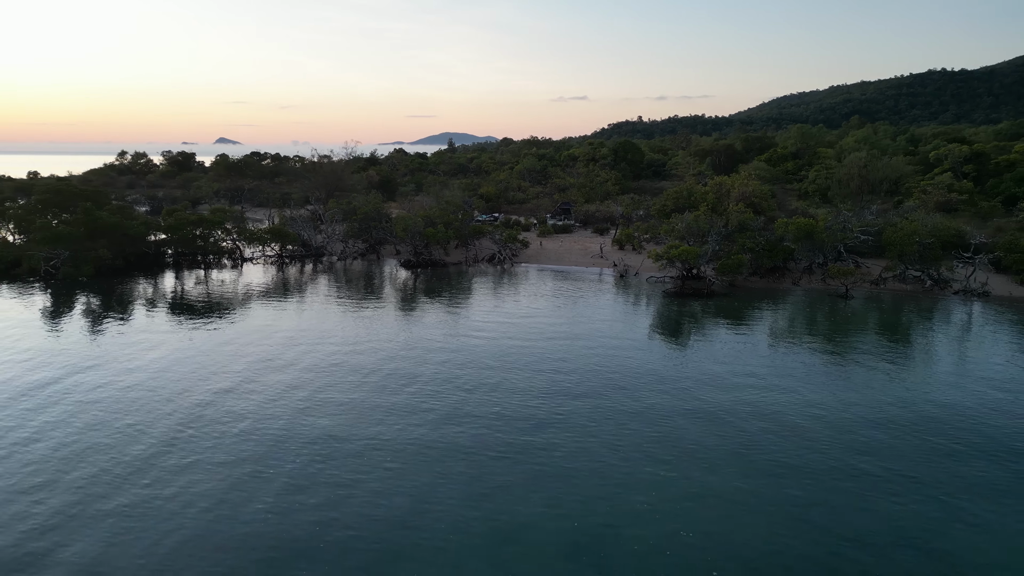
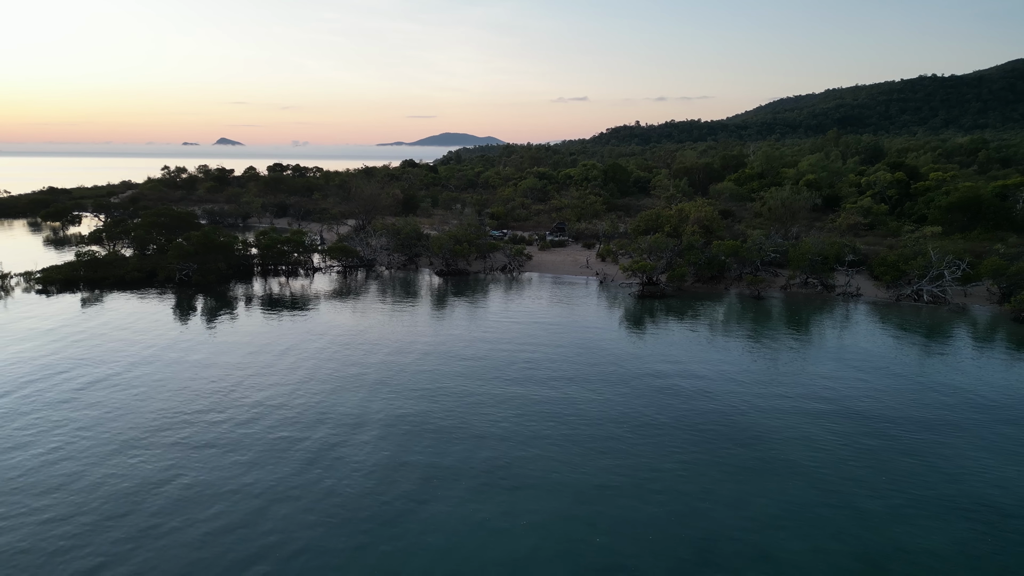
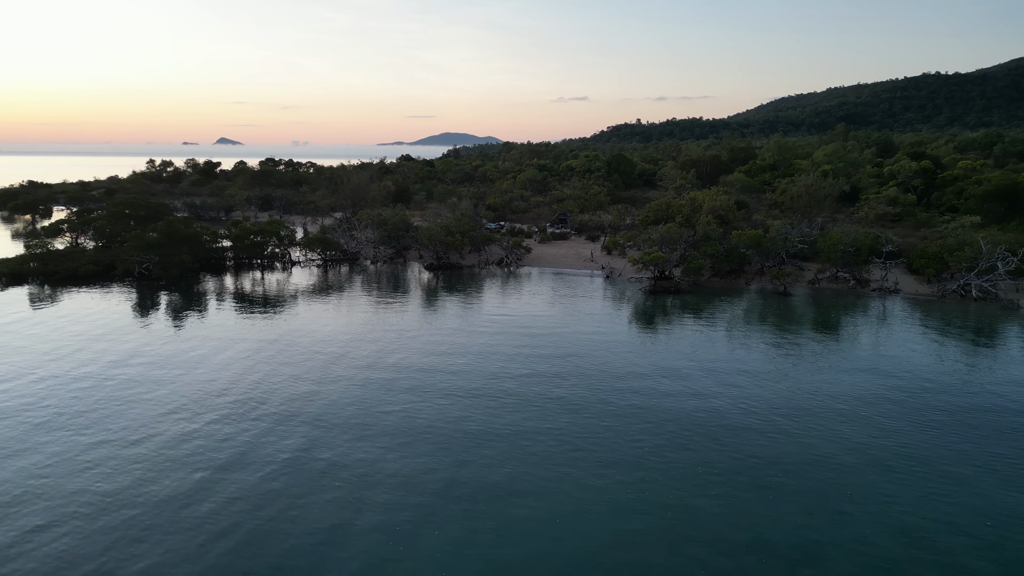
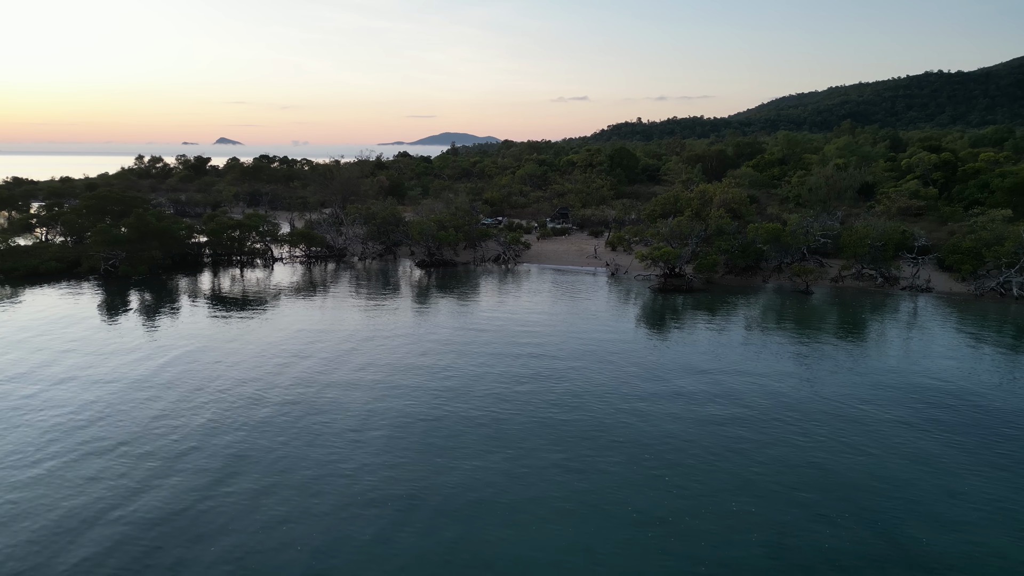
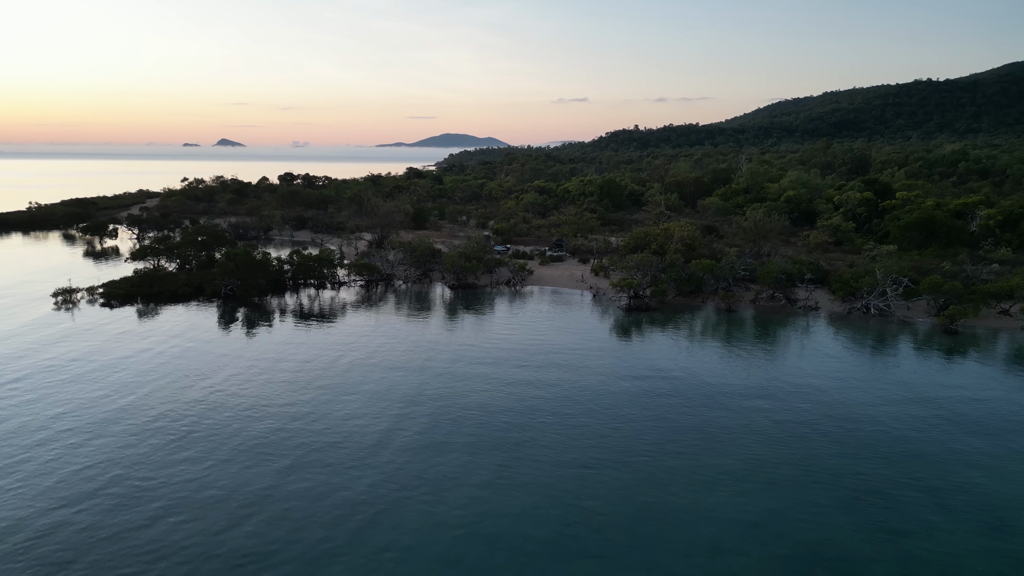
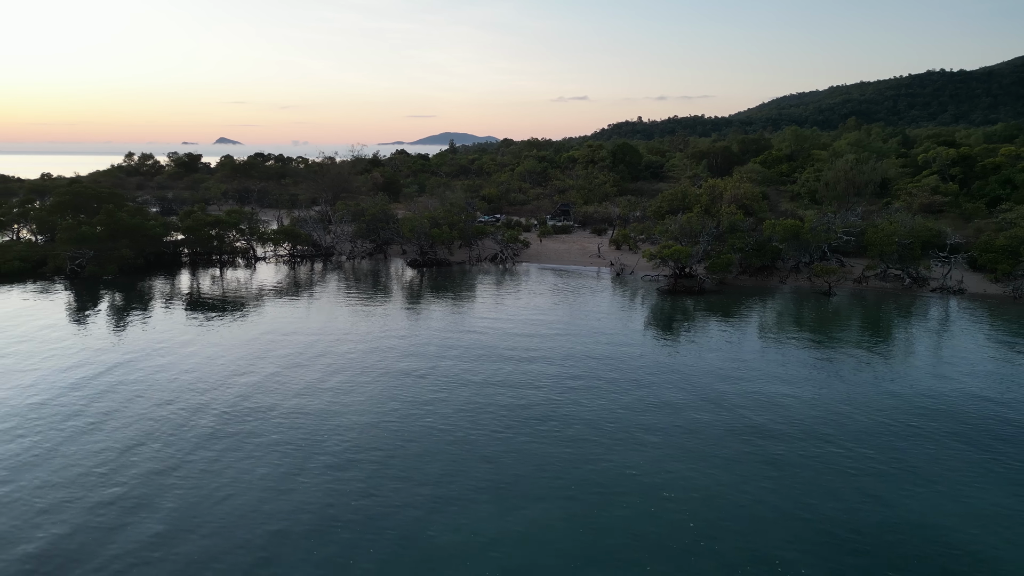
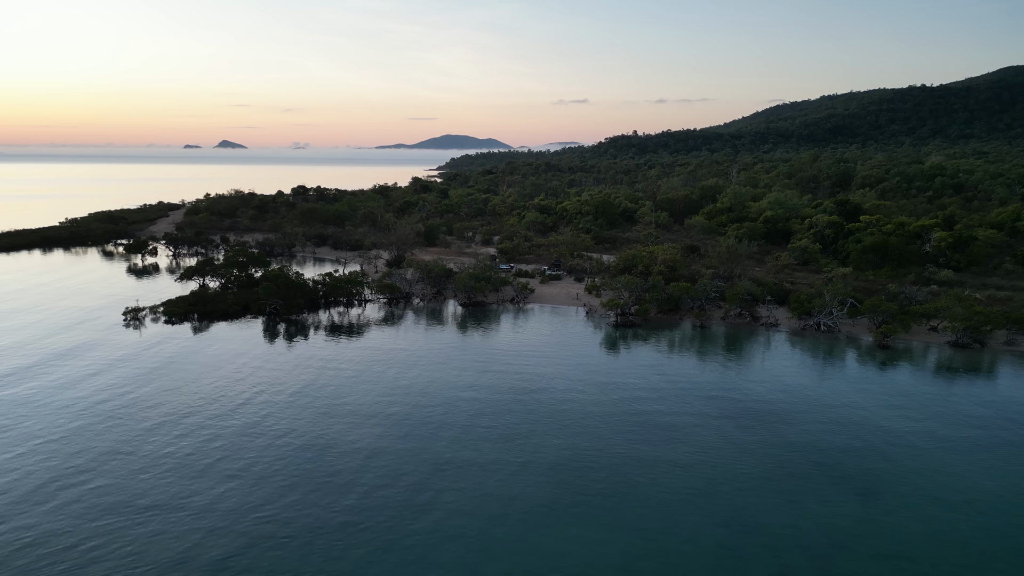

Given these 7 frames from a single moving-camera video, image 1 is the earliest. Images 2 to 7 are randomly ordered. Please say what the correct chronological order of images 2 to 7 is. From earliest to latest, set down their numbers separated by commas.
6, 4, 3, 2, 5, 7
